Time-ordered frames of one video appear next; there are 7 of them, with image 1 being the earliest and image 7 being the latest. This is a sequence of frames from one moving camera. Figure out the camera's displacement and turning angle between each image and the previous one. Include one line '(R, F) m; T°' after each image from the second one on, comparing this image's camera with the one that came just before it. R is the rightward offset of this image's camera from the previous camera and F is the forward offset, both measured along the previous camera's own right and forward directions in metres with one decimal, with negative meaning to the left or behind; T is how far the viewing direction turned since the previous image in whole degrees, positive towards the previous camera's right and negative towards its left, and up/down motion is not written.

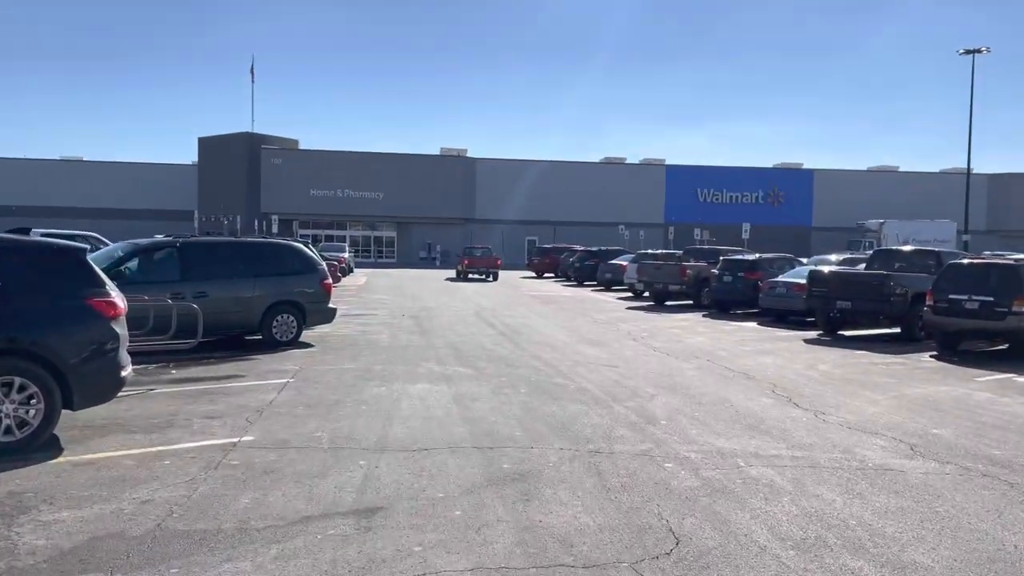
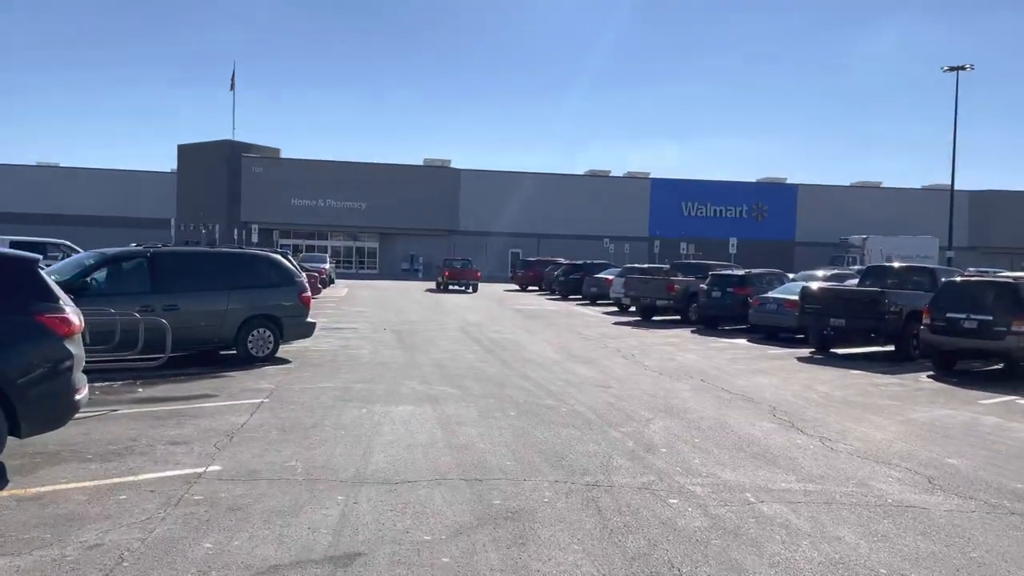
(-0.1, +0.6) m; +1°
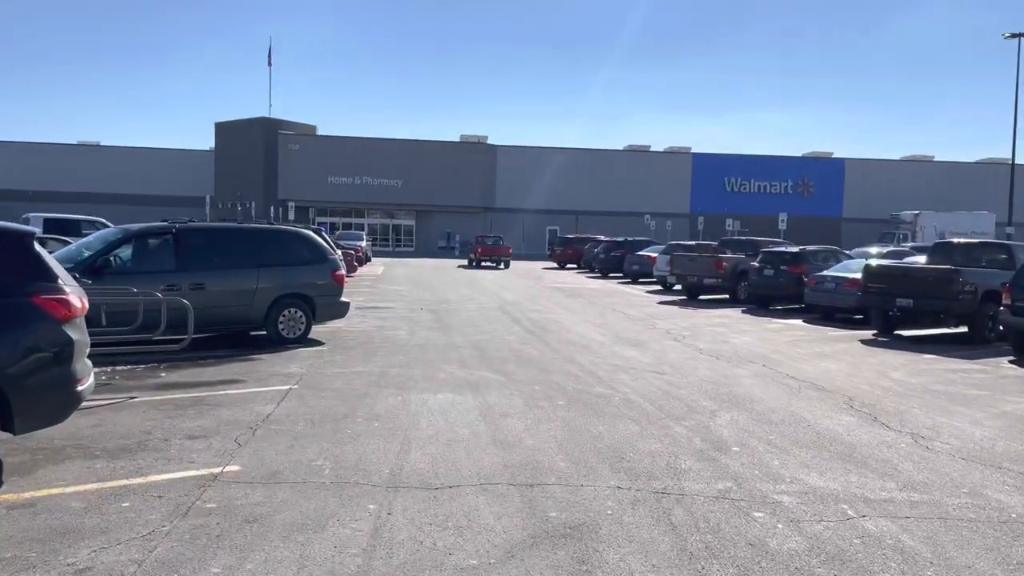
(-0.2, +1.0) m; -3°
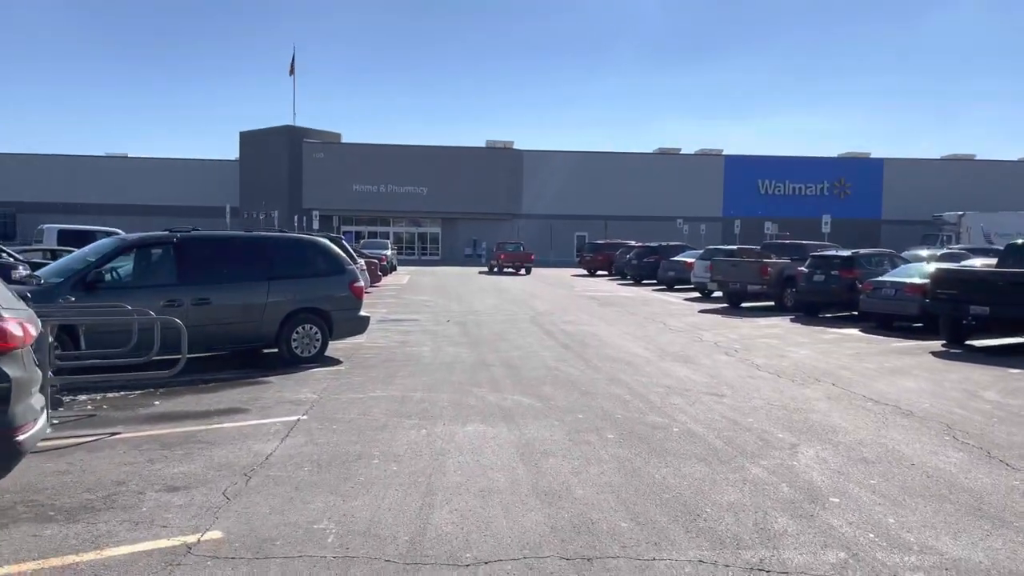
(-0.1, +1.4) m; -2°
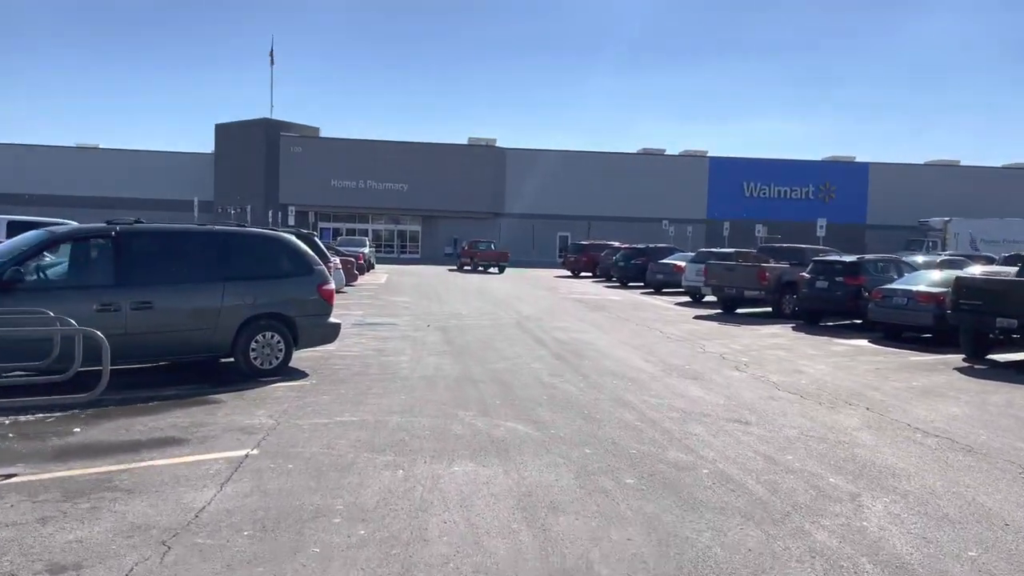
(-0.2, +1.5) m; +2°
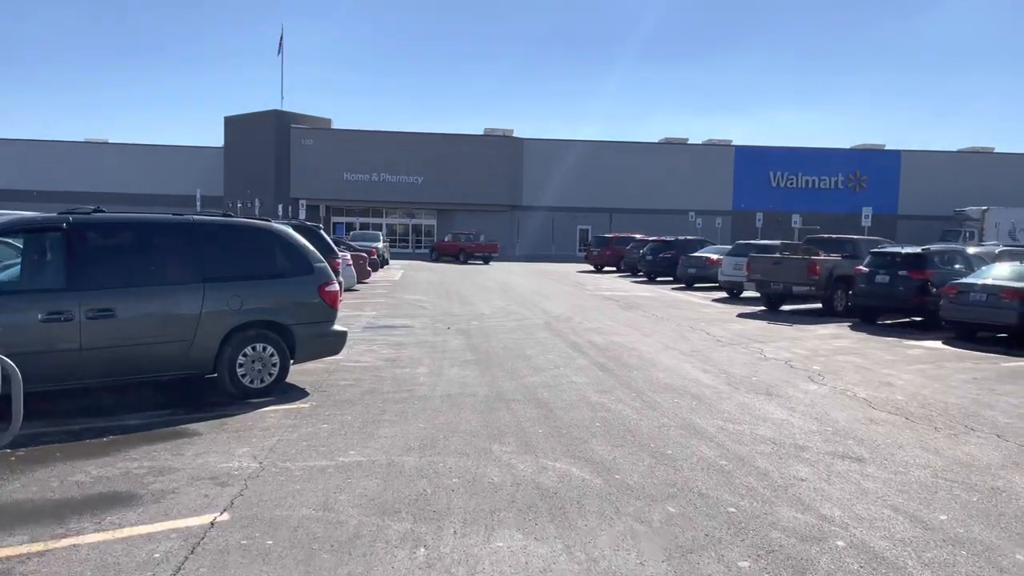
(-0.3, +1.9) m; -1°
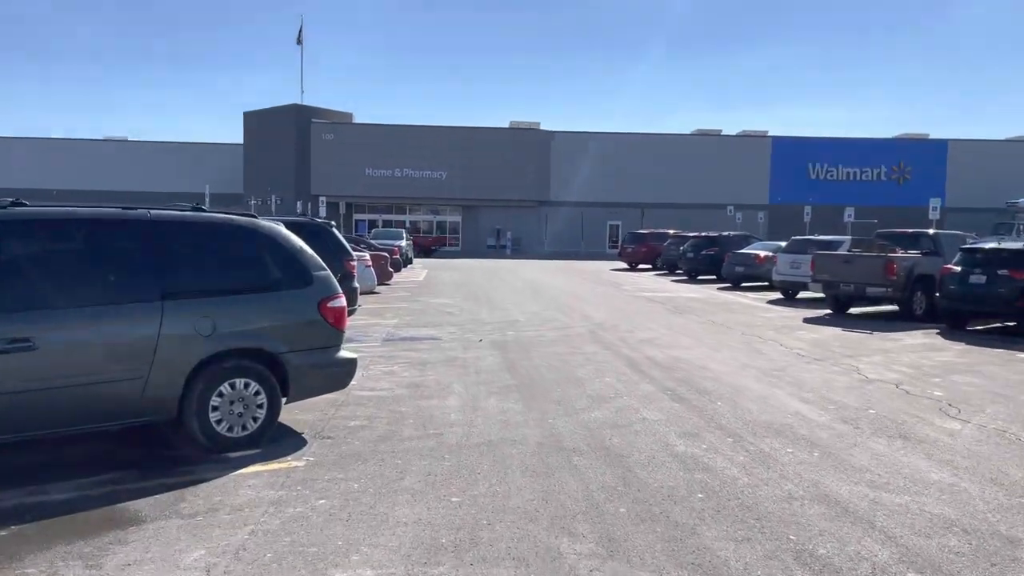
(-0.3, +2.3) m; -2°
